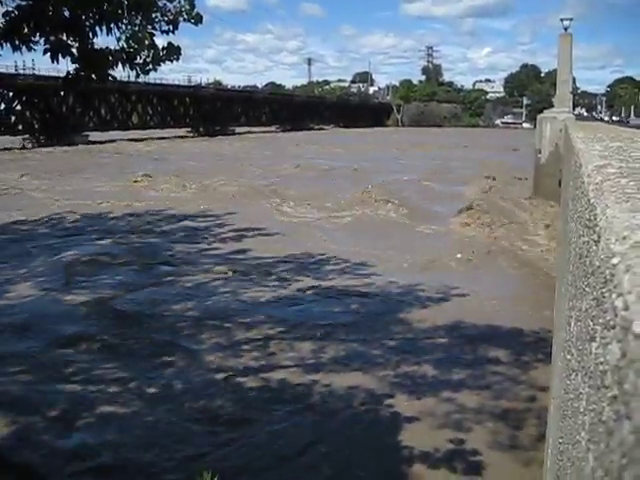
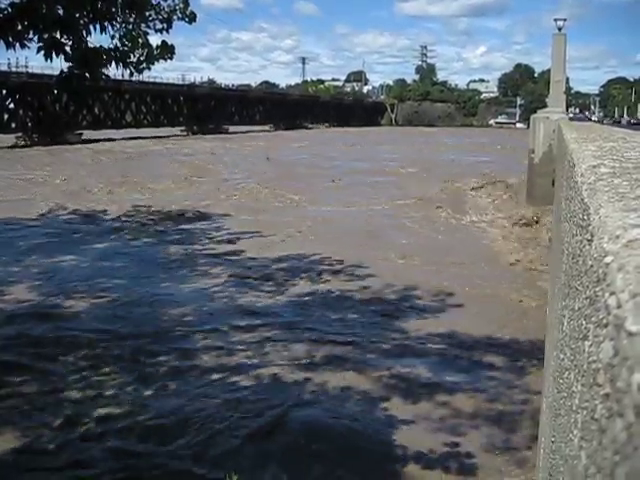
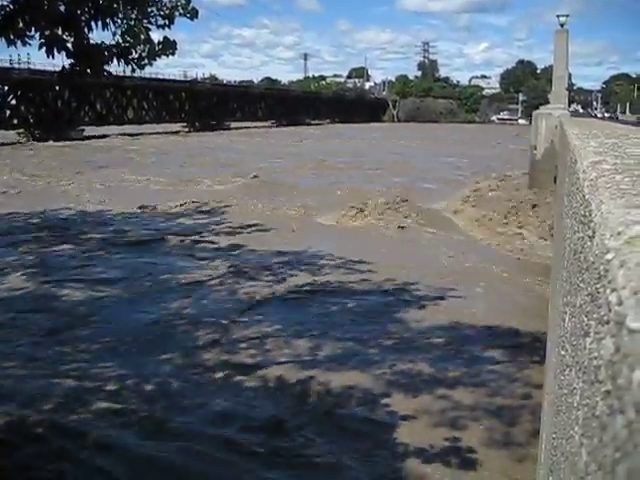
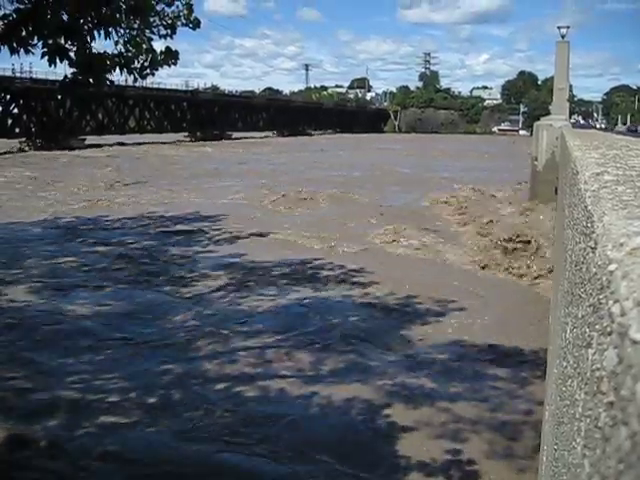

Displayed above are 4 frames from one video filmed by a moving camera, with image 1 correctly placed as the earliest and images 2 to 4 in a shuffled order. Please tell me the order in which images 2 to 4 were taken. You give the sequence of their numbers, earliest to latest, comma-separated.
3, 4, 2
